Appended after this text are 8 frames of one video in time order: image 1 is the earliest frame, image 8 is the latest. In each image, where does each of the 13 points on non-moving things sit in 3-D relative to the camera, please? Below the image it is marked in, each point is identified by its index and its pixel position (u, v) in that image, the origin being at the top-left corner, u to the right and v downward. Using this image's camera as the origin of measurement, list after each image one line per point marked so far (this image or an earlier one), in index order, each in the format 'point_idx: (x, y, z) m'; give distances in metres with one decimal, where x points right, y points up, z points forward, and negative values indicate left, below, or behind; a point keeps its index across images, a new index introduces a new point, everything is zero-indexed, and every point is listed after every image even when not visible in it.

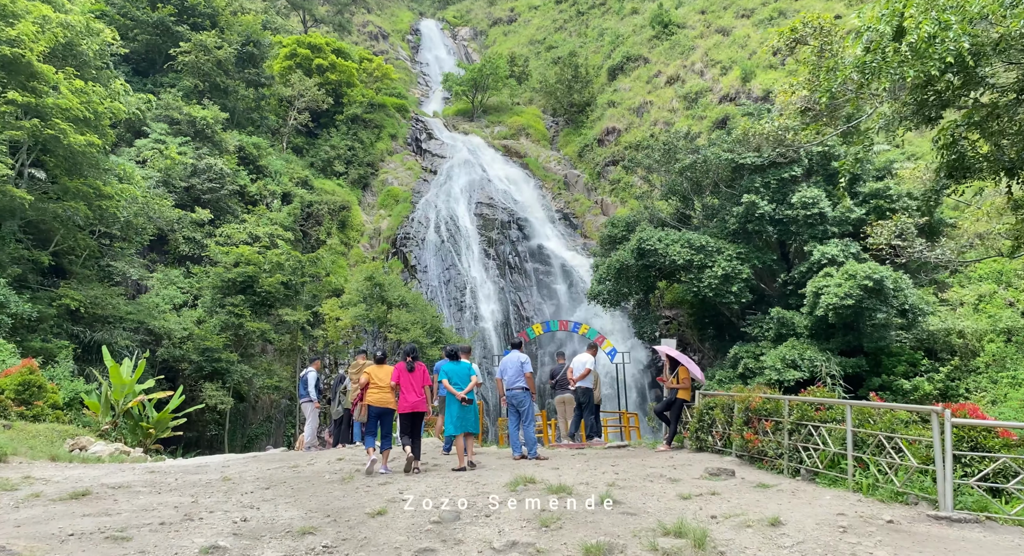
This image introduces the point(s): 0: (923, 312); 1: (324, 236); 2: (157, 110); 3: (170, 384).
0: (+7.2, -0.6, +10.6) m
1: (-6.2, +1.3, +19.8) m
2: (-10.6, +4.9, +18.2) m
3: (-7.9, -2.5, +13.9) m
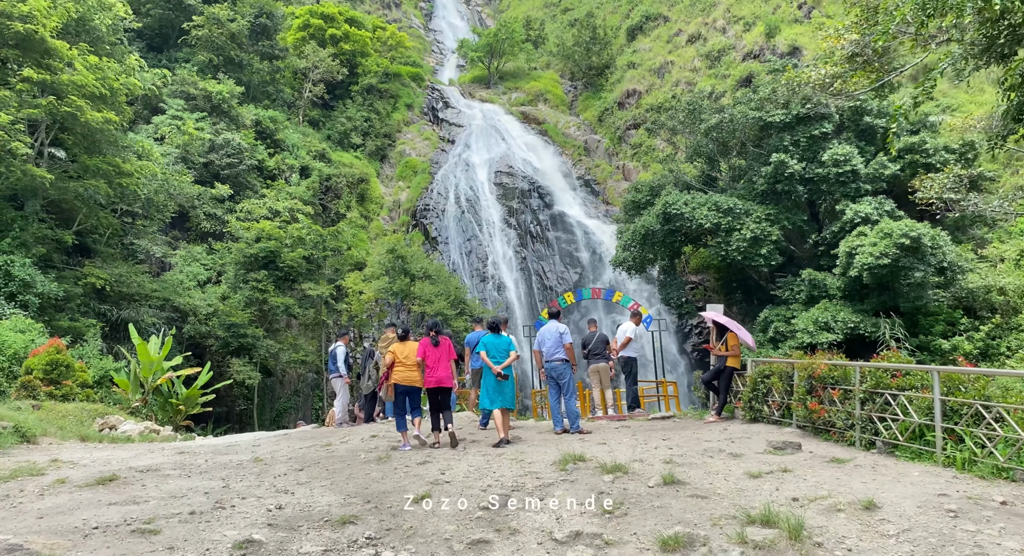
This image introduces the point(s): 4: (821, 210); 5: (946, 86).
0: (+7.6, +0.1, +10.1) m
1: (-5.6, +2.2, +19.7) m
2: (-10.1, +5.6, +18.1) m
3: (-7.3, -1.9, +14.0) m
4: (+6.6, +1.5, +12.9) m
5: (+10.5, +4.7, +14.5) m
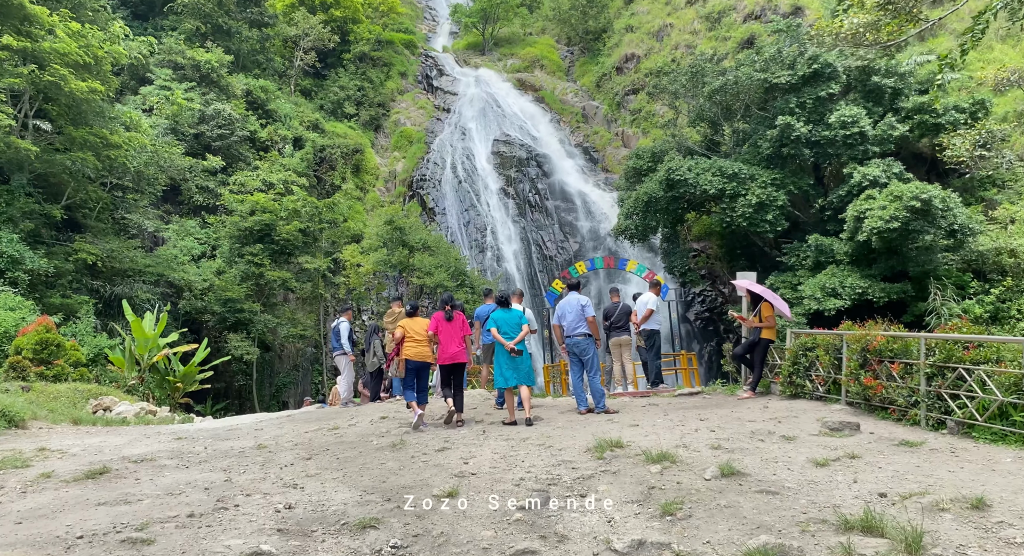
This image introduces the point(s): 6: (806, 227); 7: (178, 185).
0: (+7.6, +0.7, +9.9) m
1: (-5.6, +3.1, +19.3) m
2: (-10.2, +6.3, +17.5) m
3: (-7.2, -1.4, +13.8) m
4: (+6.6, +2.2, +12.7) m
5: (+10.4, +5.5, +14.0) m
6: (+6.3, +1.1, +13.0) m
7: (-8.8, +2.4, +15.9) m
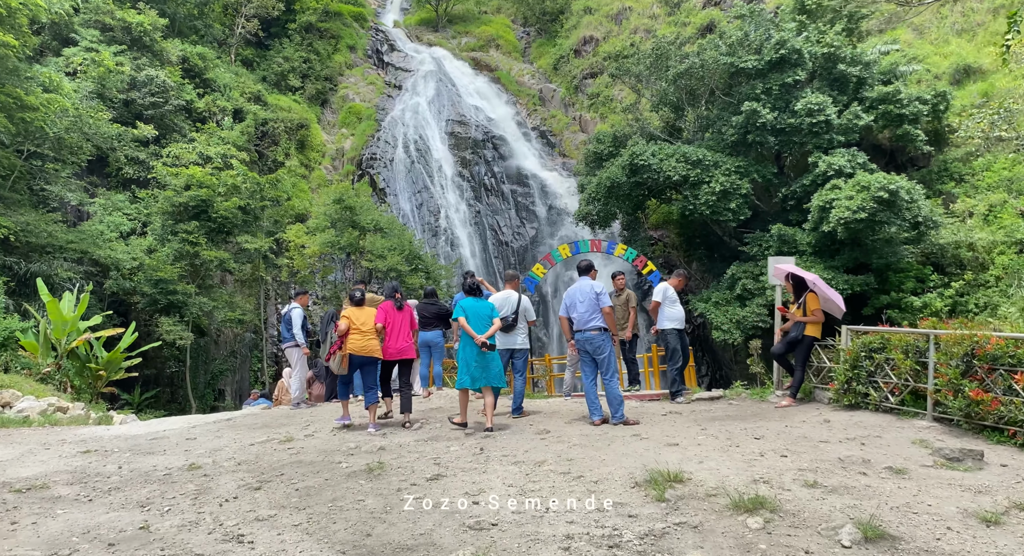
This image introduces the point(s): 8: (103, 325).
0: (+7.0, +0.9, +10.0) m
1: (-6.9, +3.6, +18.1) m
2: (-11.3, +6.9, +15.9) m
3: (-8.2, -0.9, +12.7) m
4: (+5.8, +2.4, +12.6) m
5: (+9.5, +5.7, +14.3) m
6: (+5.5, +1.3, +13.0) m
7: (-9.8, +2.9, +14.5) m
8: (-7.9, -0.9, +11.7) m
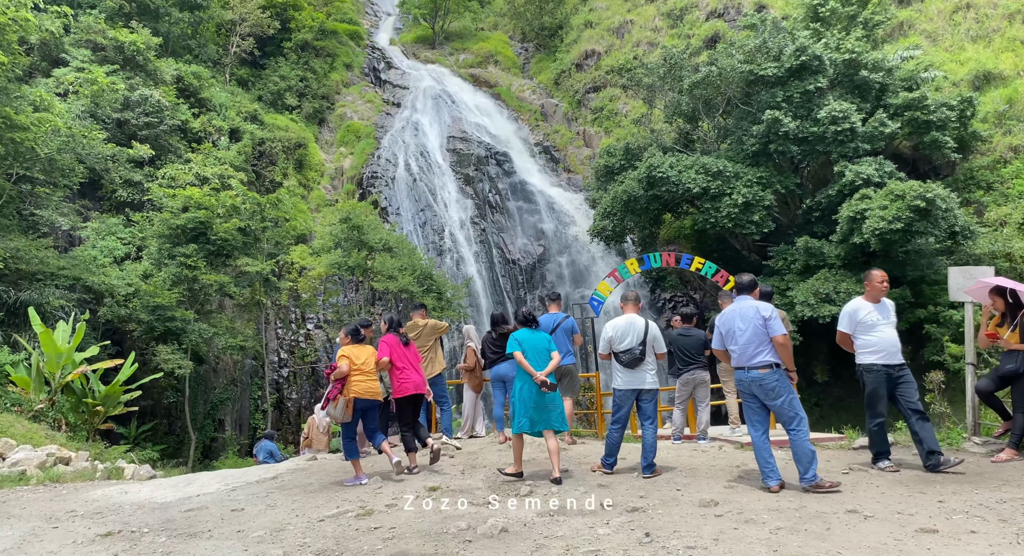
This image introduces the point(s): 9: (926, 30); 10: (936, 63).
0: (+7.4, +0.7, +9.6) m
1: (-6.7, +2.9, +17.6) m
2: (-11.1, +6.2, +15.4) m
3: (-7.8, -1.4, +12.0) m
4: (+6.1, +2.1, +12.2) m
5: (+9.7, +5.4, +14.0) m
6: (+5.8, +1.0, +12.6) m
7: (-9.6, +2.3, +14.0) m
8: (-7.6, -1.4, +11.1) m
9: (+9.9, +5.9, +14.3) m
10: (+9.3, +4.7, +13.2) m
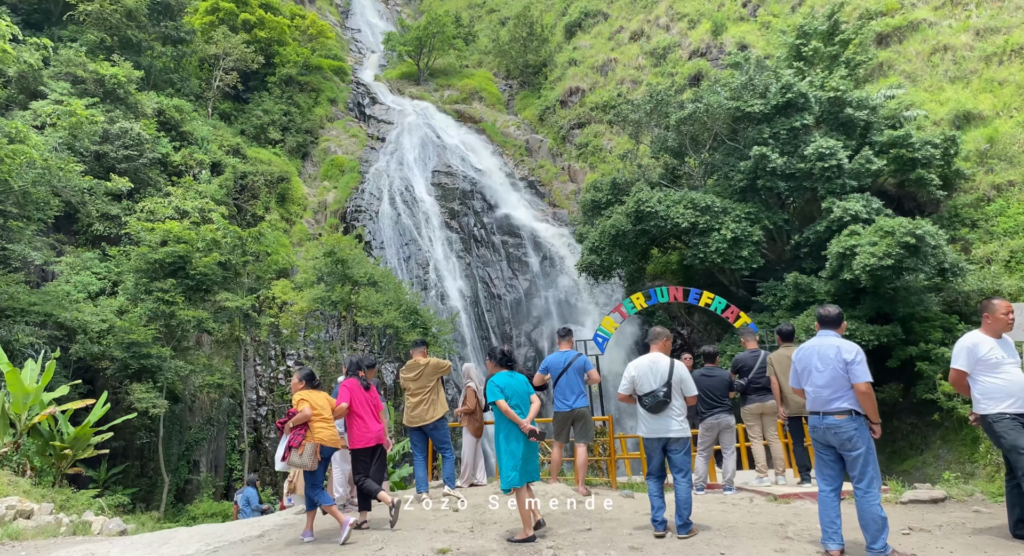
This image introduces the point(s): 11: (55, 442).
0: (+7.2, +0.1, +9.7) m
1: (-7.1, +1.9, +17.4) m
2: (-11.5, +5.3, +15.2) m
3: (-8.0, -2.1, +11.5) m
4: (+5.8, +1.4, +12.3) m
5: (+9.4, +4.6, +14.4) m
6: (+5.5, +0.3, +12.6) m
7: (-9.9, +1.5, +13.6) m
8: (-7.8, -2.1, +10.6) m
9: (+9.5, +5.0, +14.7) m
10: (+9.1, +3.9, +13.5) m
11: (-6.3, -2.3, +8.3) m
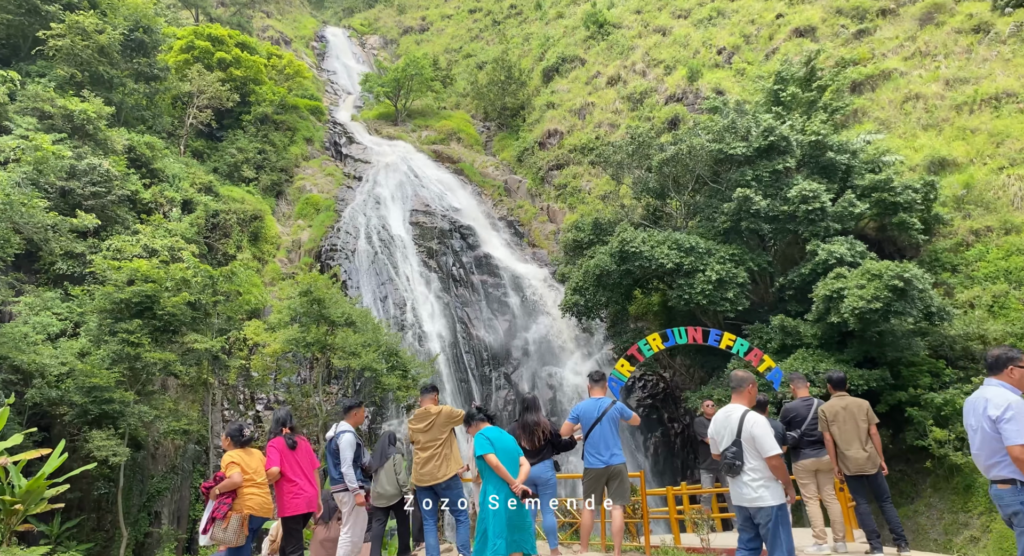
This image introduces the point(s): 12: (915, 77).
0: (+7.0, -0.5, +9.8) m
1: (-7.7, +0.8, +16.9) m
2: (-11.9, +4.4, +14.7) m
3: (-8.3, -2.9, +10.7) m
4: (+5.5, +0.6, +12.5) m
5: (+9.0, +3.7, +14.9) m
6: (+5.2, -0.6, +12.6) m
7: (-10.2, +0.6, +12.9) m
8: (-8.0, -2.7, +9.8) m
9: (+9.1, +4.0, +15.2) m
10: (+8.7, +3.0, +14.0) m
11: (-6.4, -2.8, +7.6) m
12: (+10.5, +5.2, +15.7) m
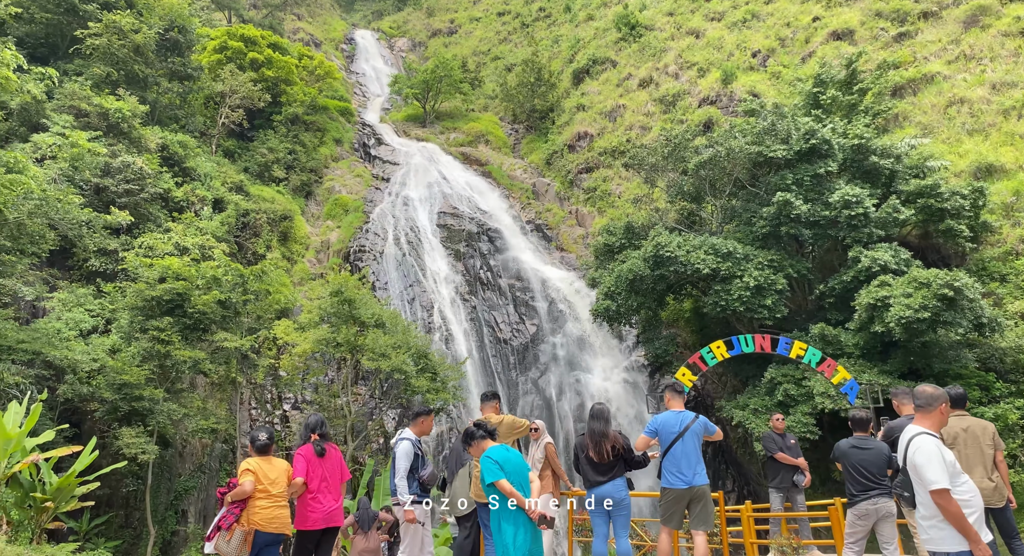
0: (+7.6, -0.7, +9.4) m
1: (-6.9, +0.8, +16.9) m
2: (-11.1, +4.5, +14.9) m
3: (-7.7, -2.8, +10.7) m
4: (+6.2, +0.4, +12.1) m
5: (+9.8, +3.4, +14.4) m
6: (+5.8, -0.7, +12.2) m
7: (-9.5, +0.7, +13.1) m
8: (-7.4, -2.7, +9.8) m
9: (+9.9, +3.8, +14.7) m
10: (+9.4, +2.8, +13.5) m
11: (-6.0, -2.7, +7.6) m
12: (+11.3, +5.0, +15.2) m
